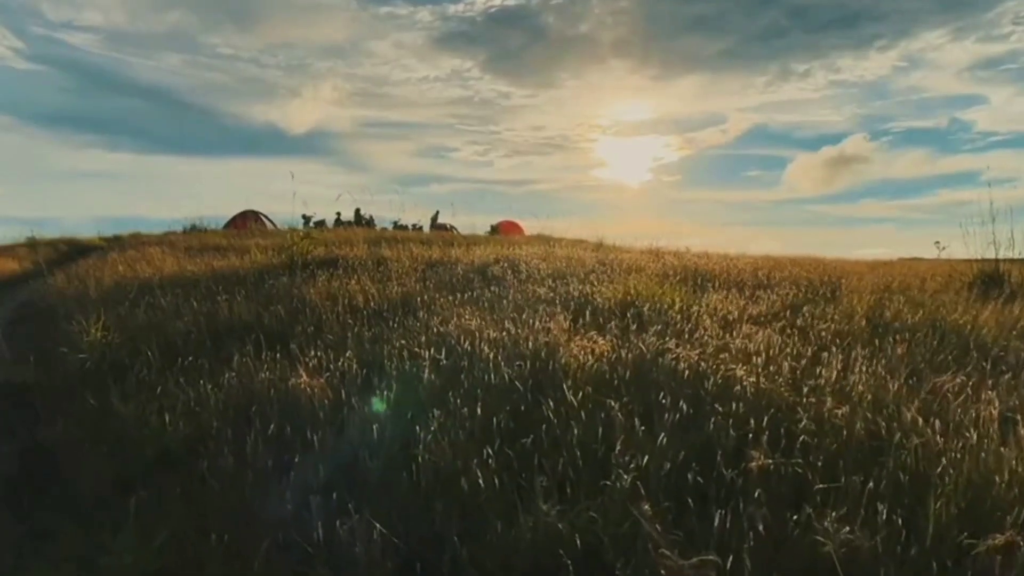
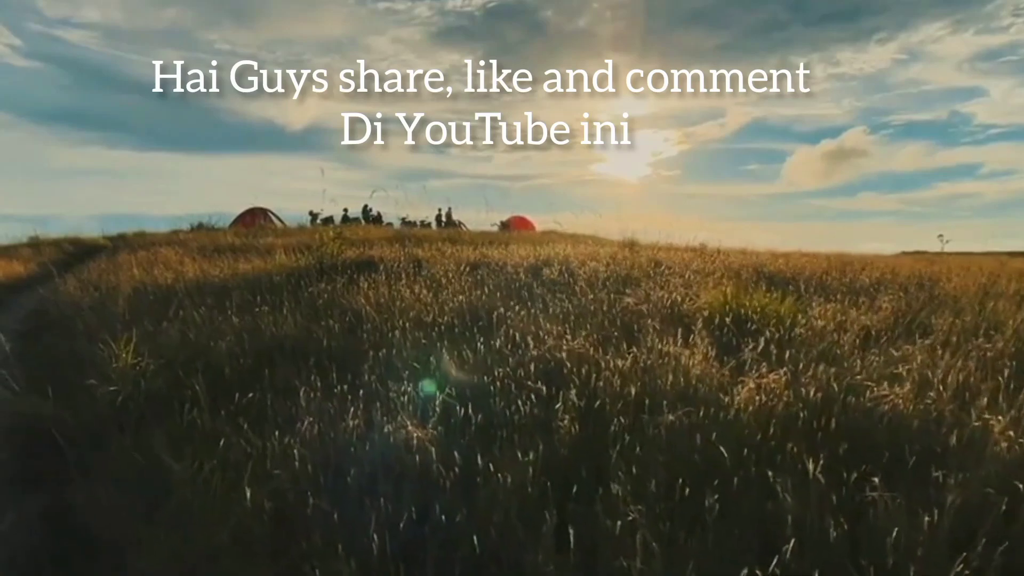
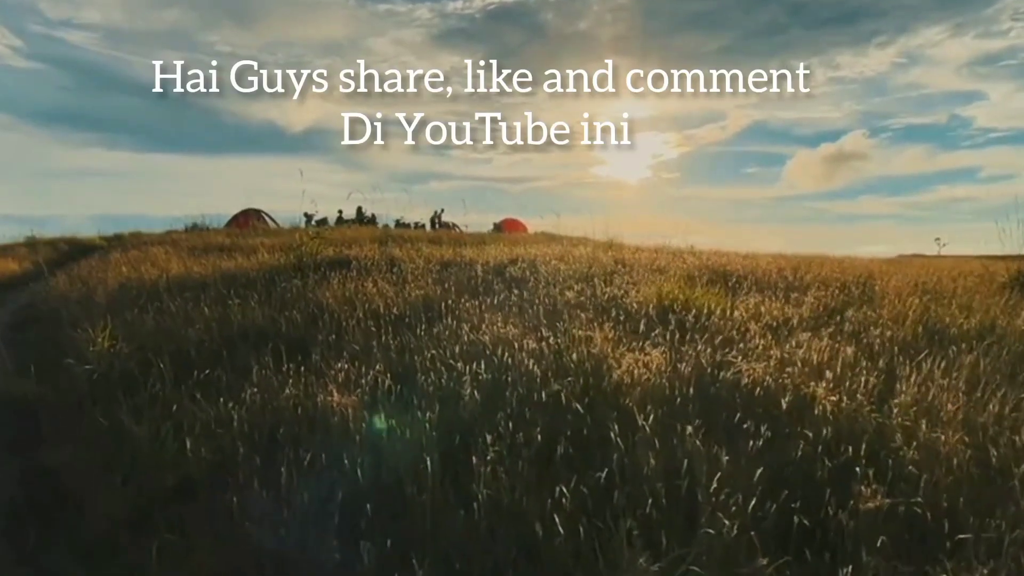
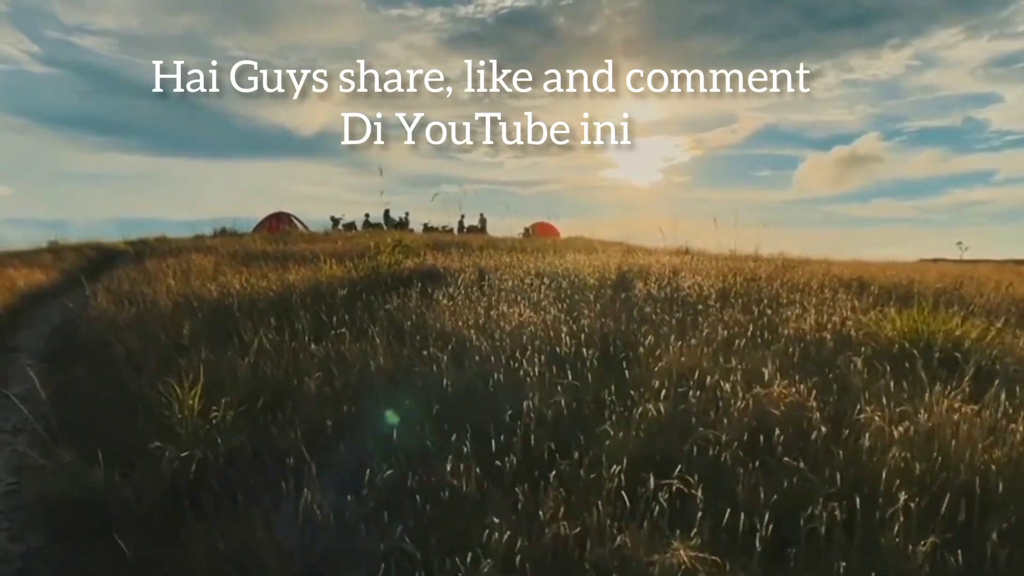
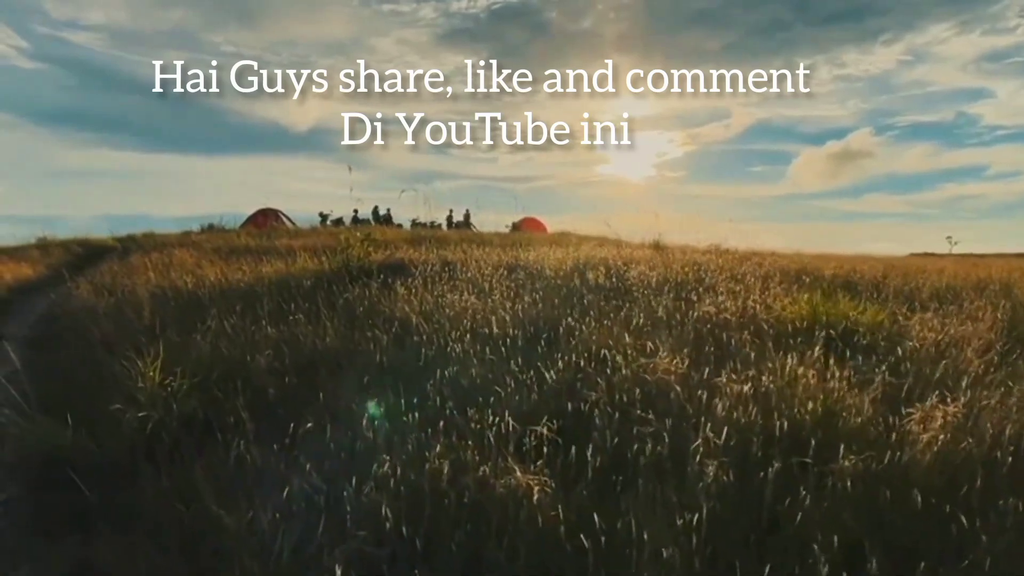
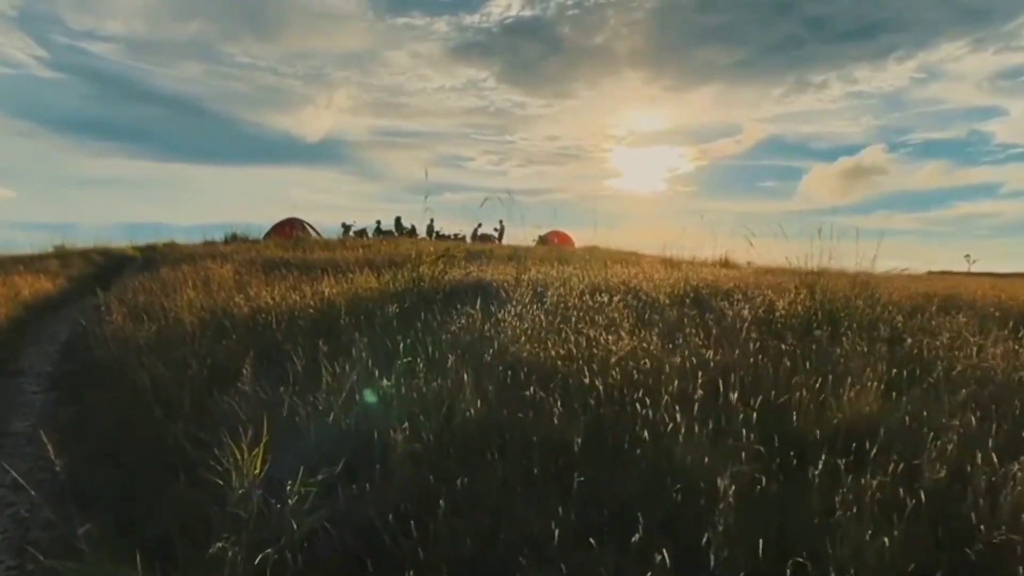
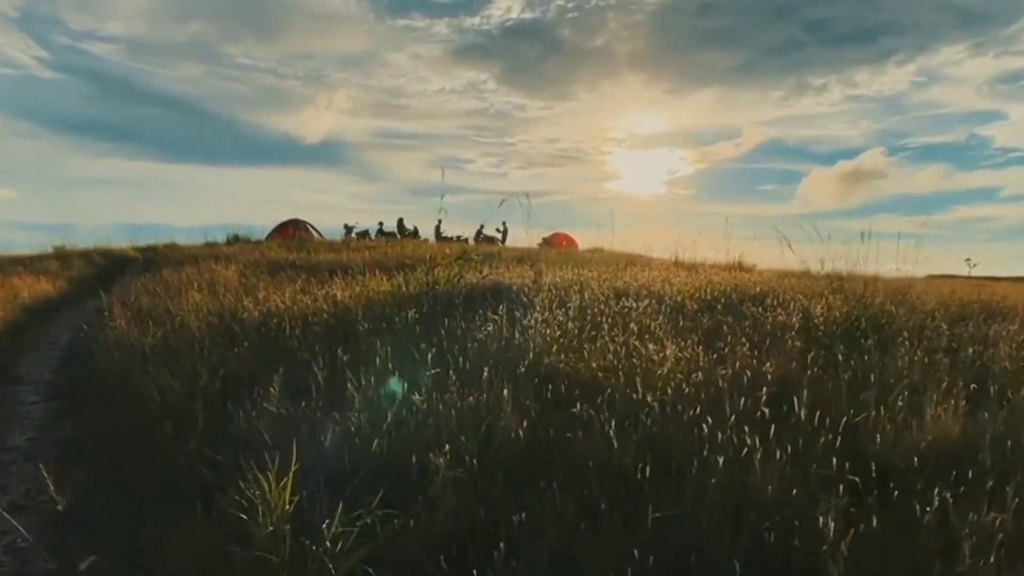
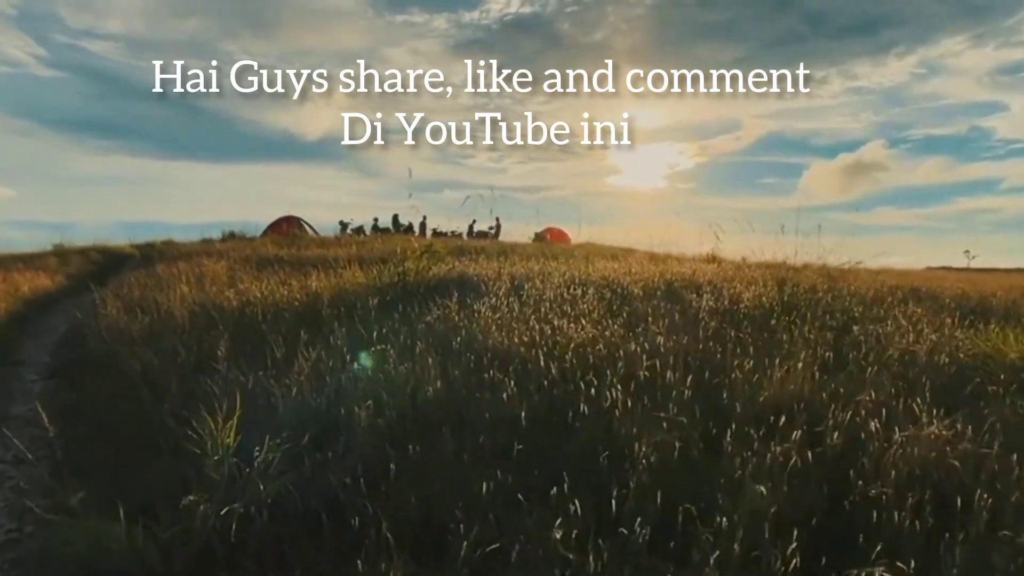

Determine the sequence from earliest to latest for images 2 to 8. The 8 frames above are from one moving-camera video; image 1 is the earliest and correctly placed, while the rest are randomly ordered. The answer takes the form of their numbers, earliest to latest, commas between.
3, 2, 5, 4, 8, 6, 7
